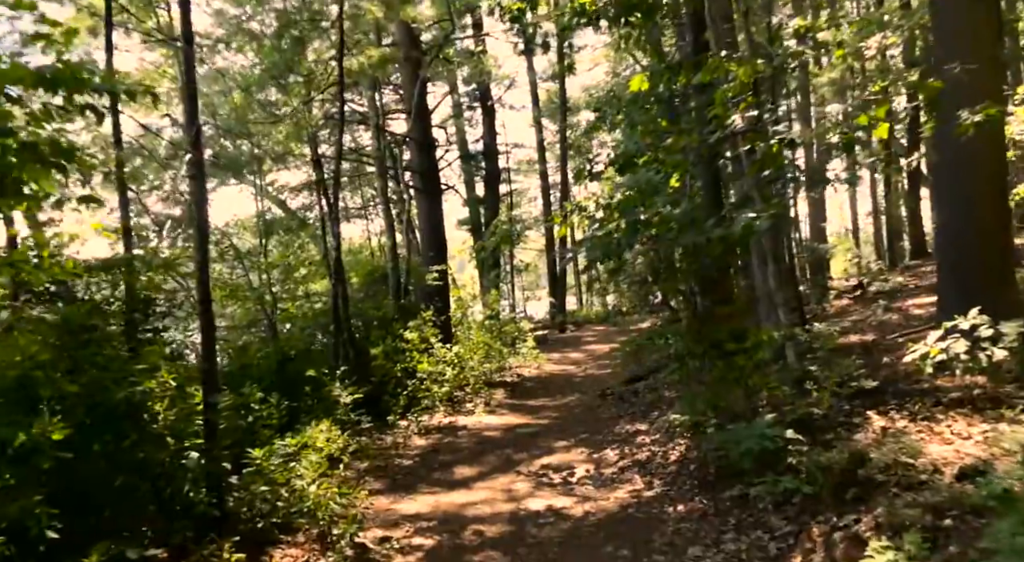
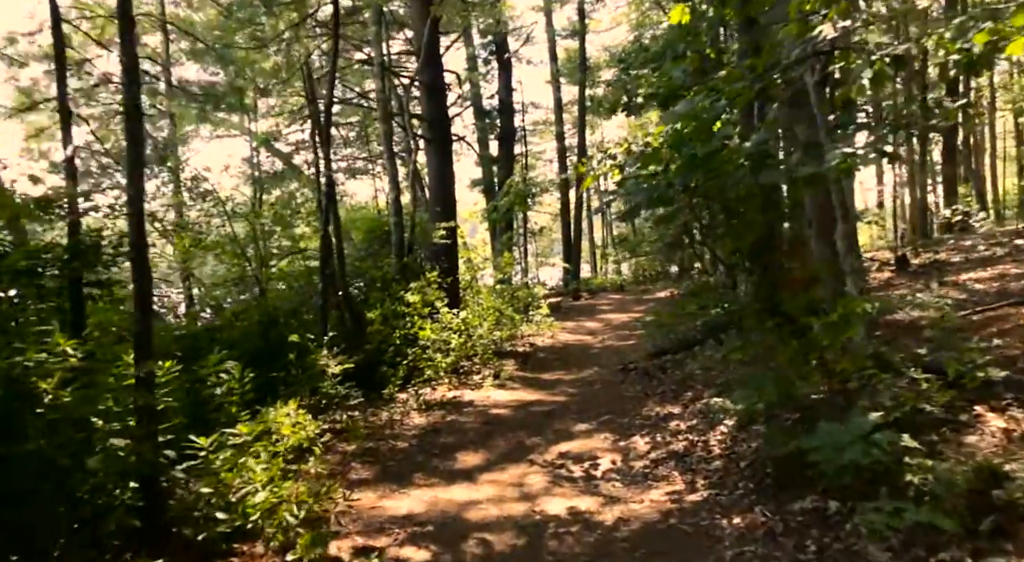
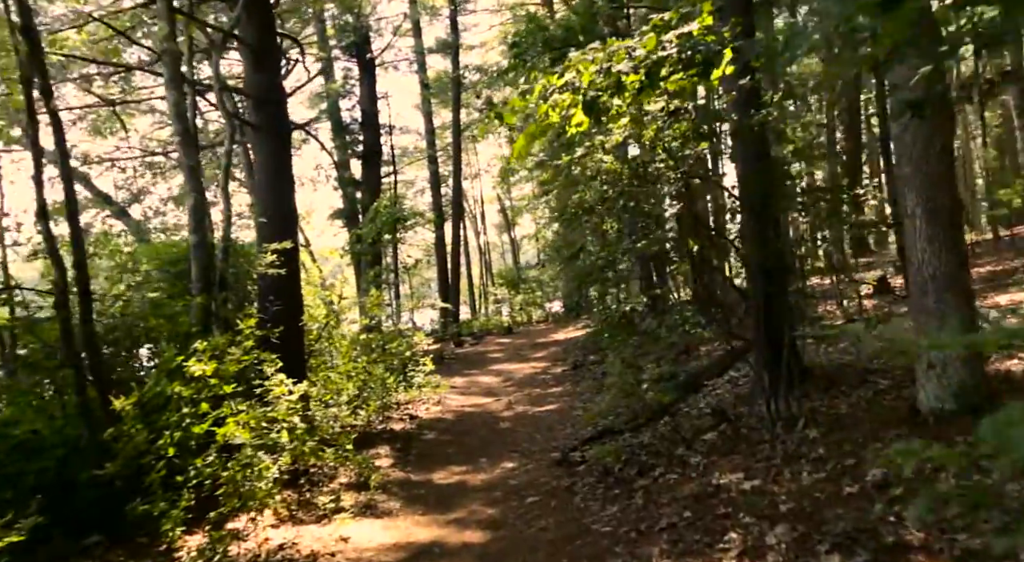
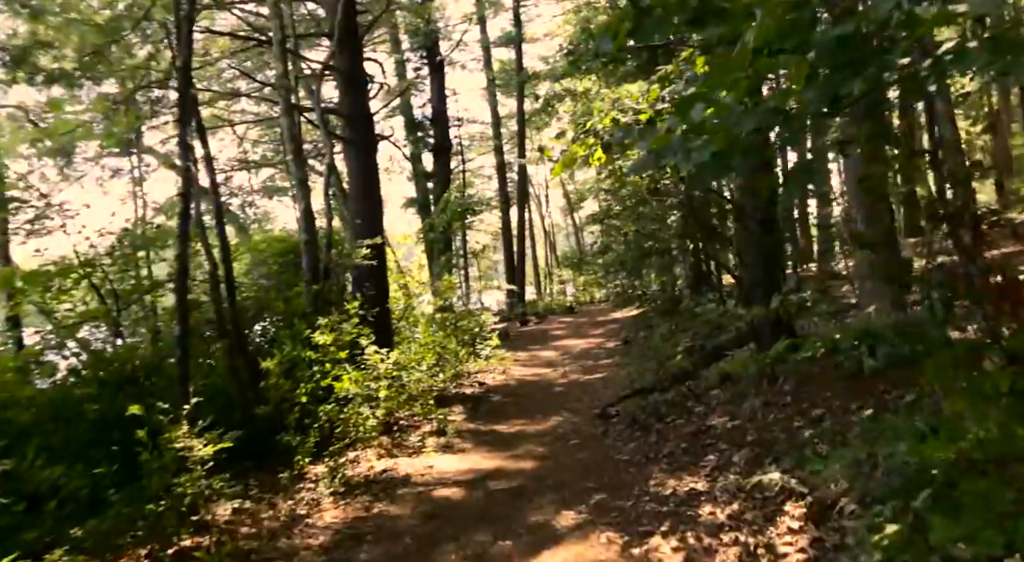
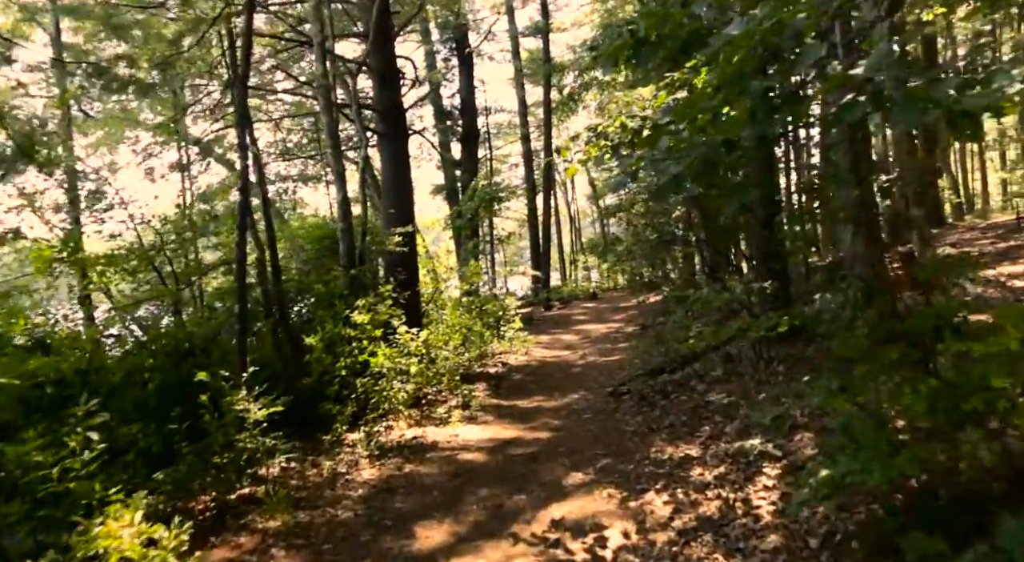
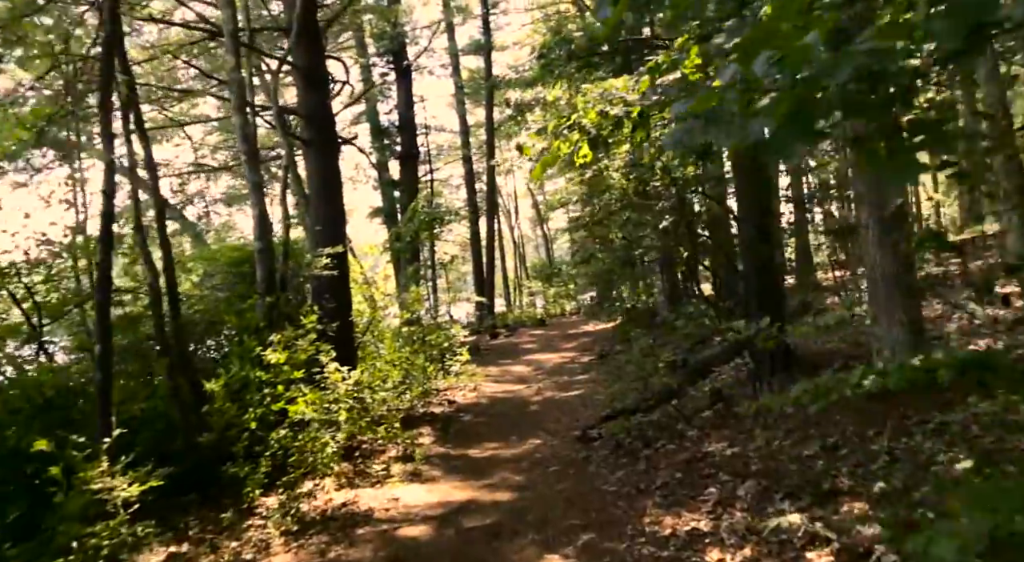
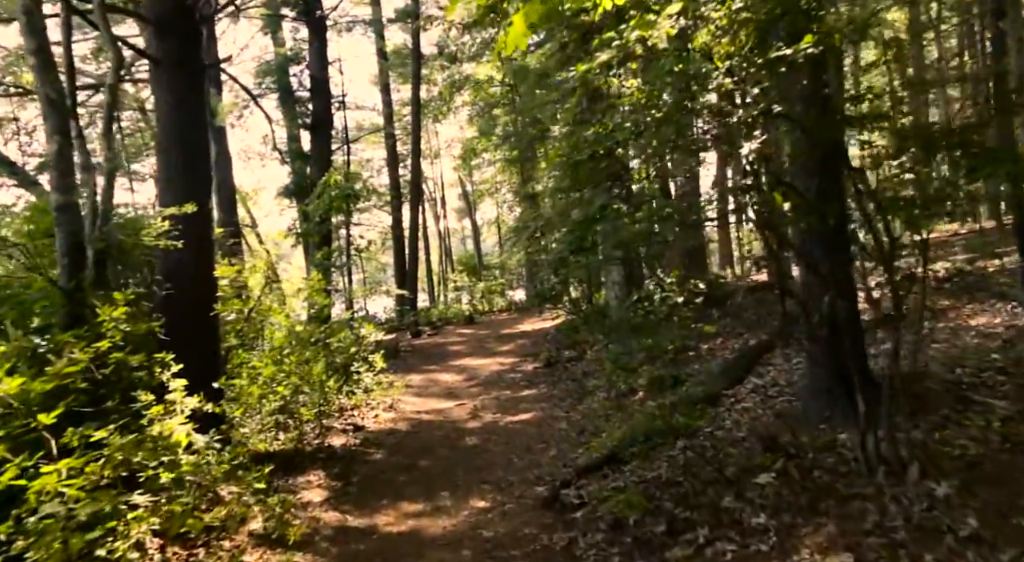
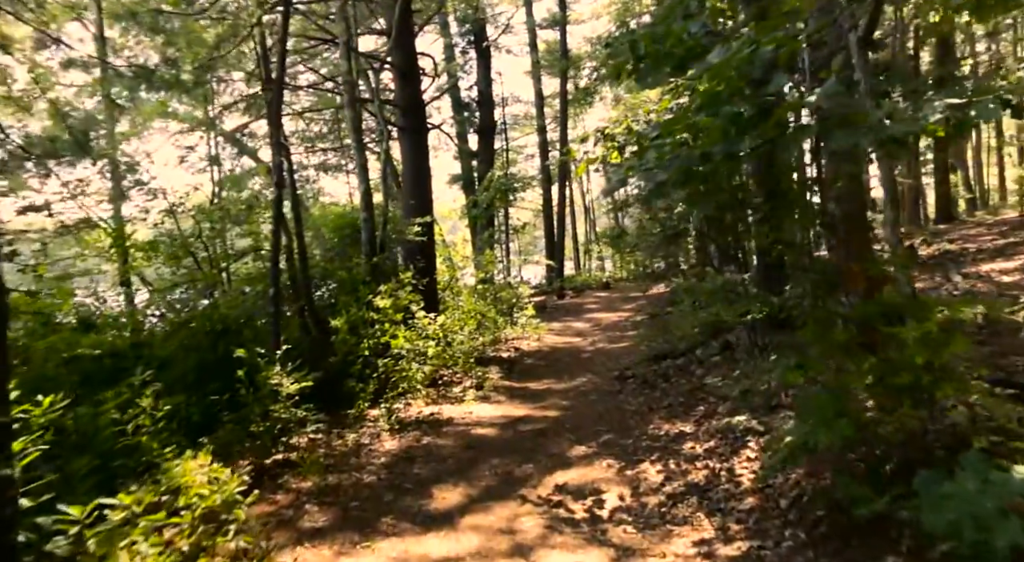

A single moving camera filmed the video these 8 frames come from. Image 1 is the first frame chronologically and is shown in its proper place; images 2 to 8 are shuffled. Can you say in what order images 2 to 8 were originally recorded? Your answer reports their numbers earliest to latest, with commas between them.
2, 8, 5, 4, 6, 3, 7
